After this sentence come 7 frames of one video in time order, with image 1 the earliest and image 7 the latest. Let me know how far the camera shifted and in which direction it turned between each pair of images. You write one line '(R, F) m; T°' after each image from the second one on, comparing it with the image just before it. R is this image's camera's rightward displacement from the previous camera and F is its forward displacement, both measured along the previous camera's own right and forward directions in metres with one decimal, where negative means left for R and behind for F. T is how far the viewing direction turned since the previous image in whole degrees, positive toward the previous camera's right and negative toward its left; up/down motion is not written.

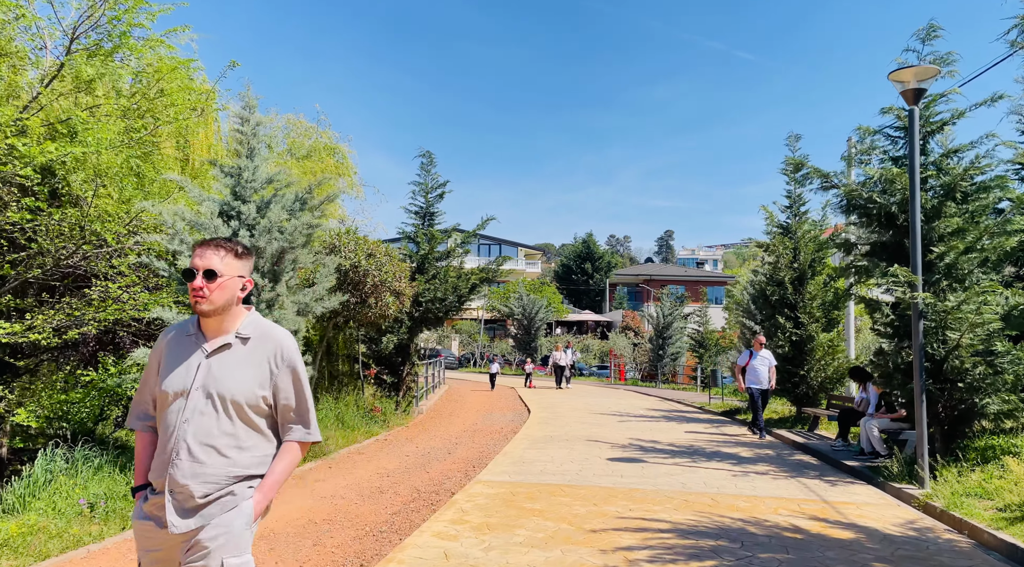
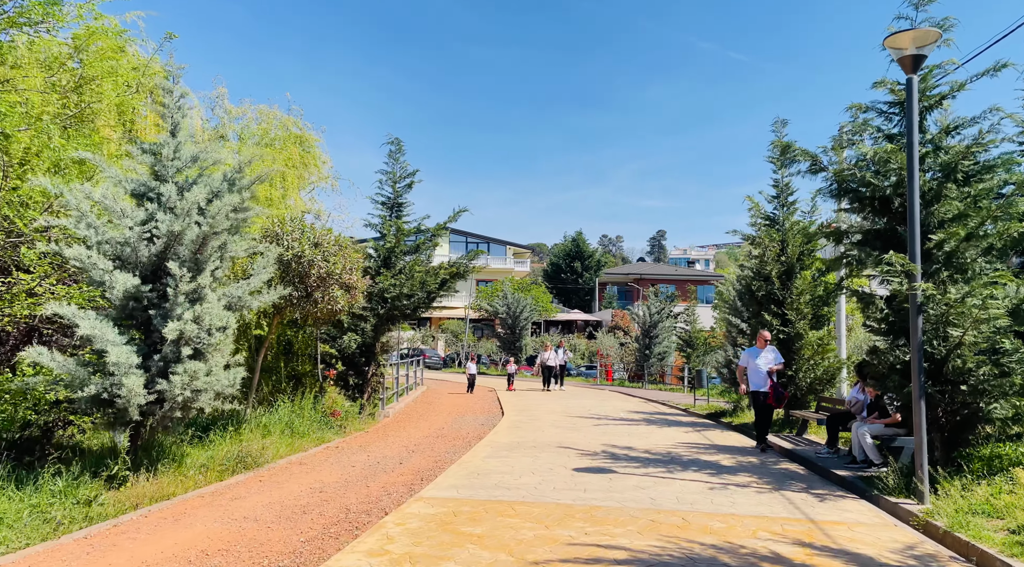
(+0.5, +1.0) m; +1°
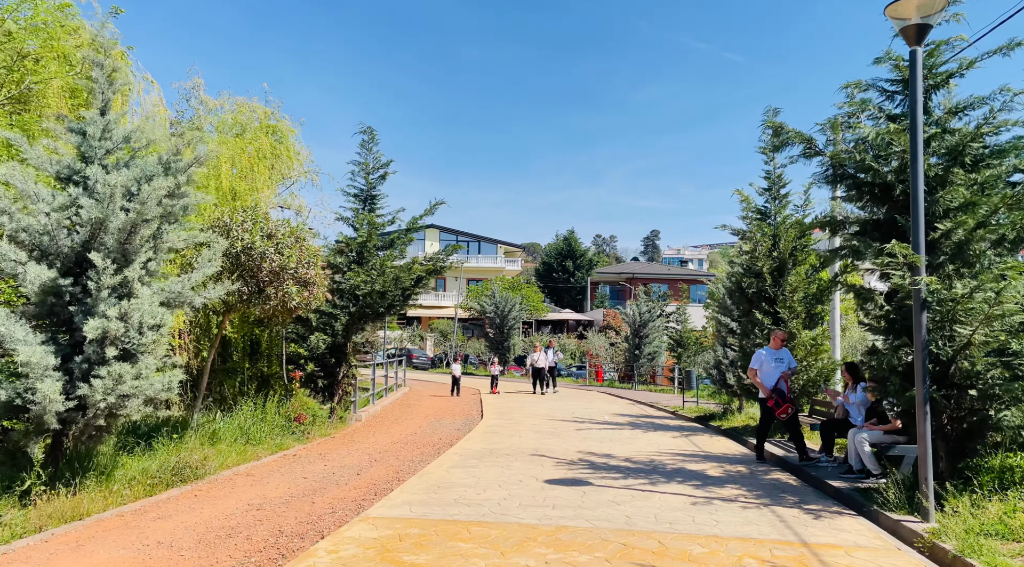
(+0.3, +0.8) m; 0°
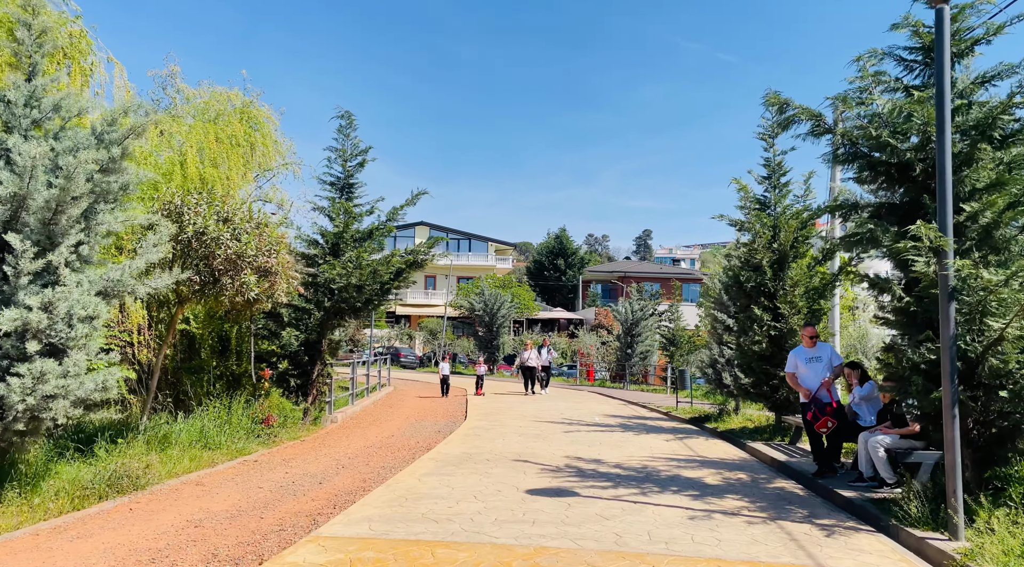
(+0.1, +0.8) m; +1°
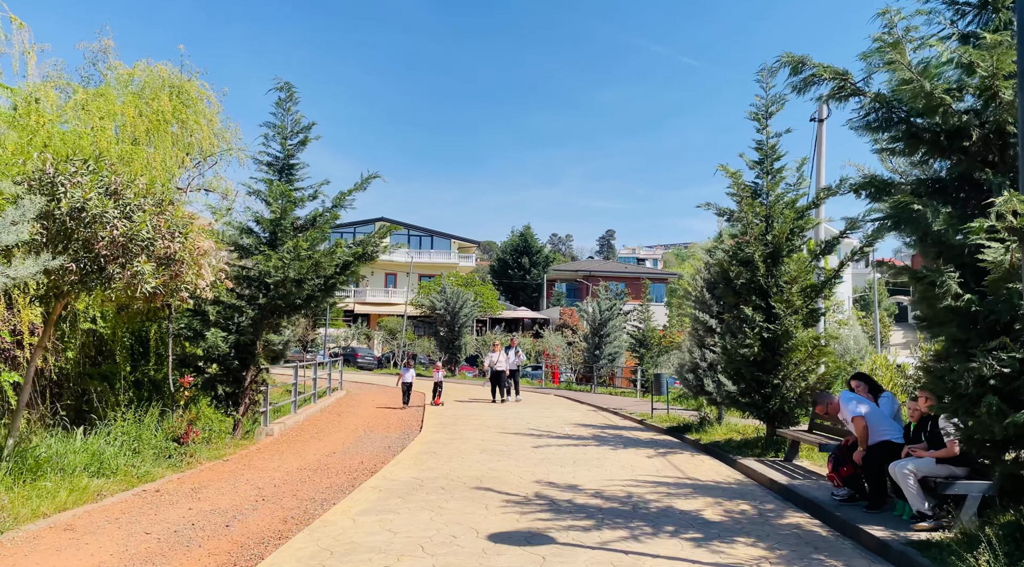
(0.0, +1.6) m; +3°
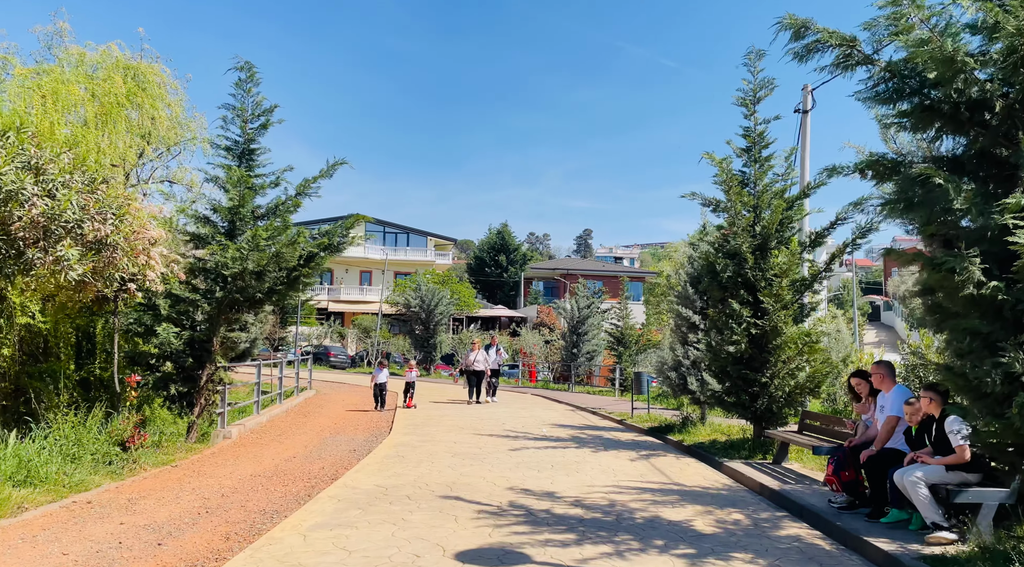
(0.0, +0.7) m; +2°
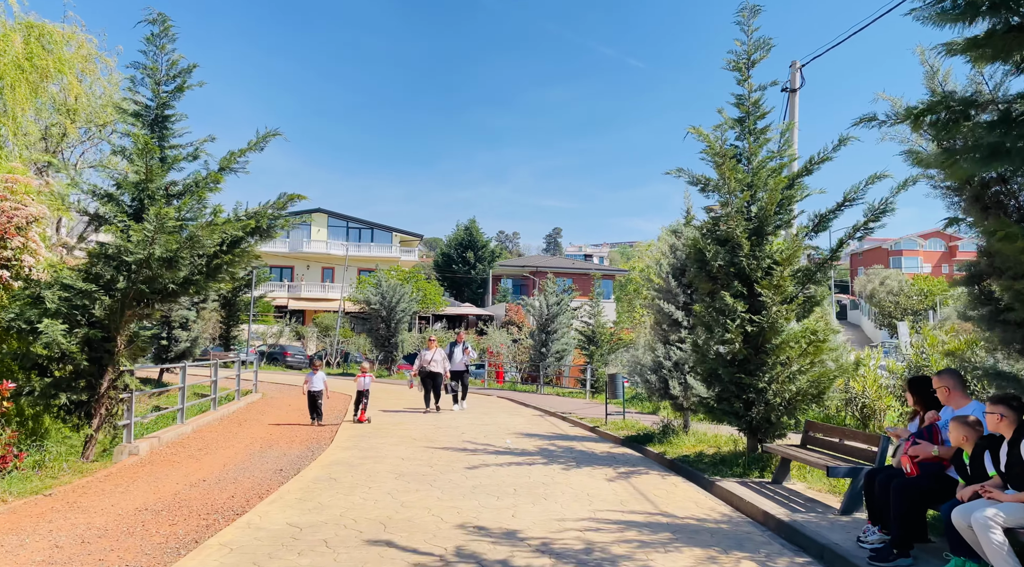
(+0.2, +1.6) m; +2°
